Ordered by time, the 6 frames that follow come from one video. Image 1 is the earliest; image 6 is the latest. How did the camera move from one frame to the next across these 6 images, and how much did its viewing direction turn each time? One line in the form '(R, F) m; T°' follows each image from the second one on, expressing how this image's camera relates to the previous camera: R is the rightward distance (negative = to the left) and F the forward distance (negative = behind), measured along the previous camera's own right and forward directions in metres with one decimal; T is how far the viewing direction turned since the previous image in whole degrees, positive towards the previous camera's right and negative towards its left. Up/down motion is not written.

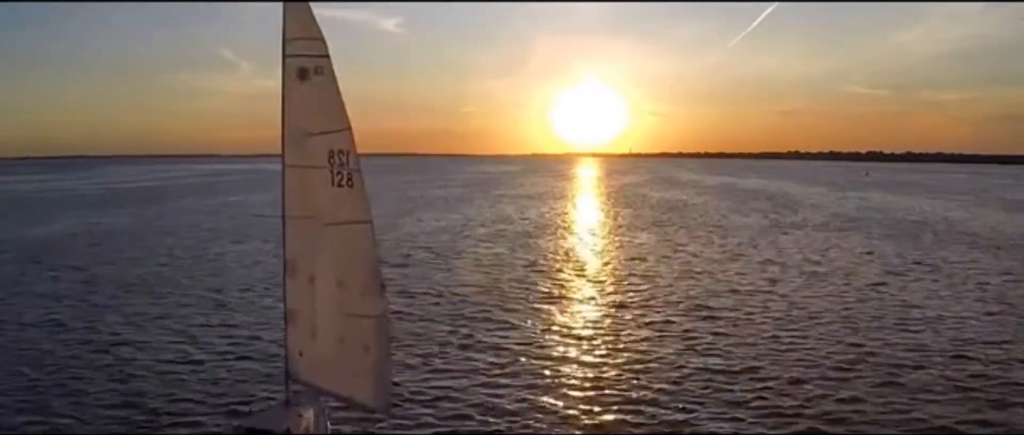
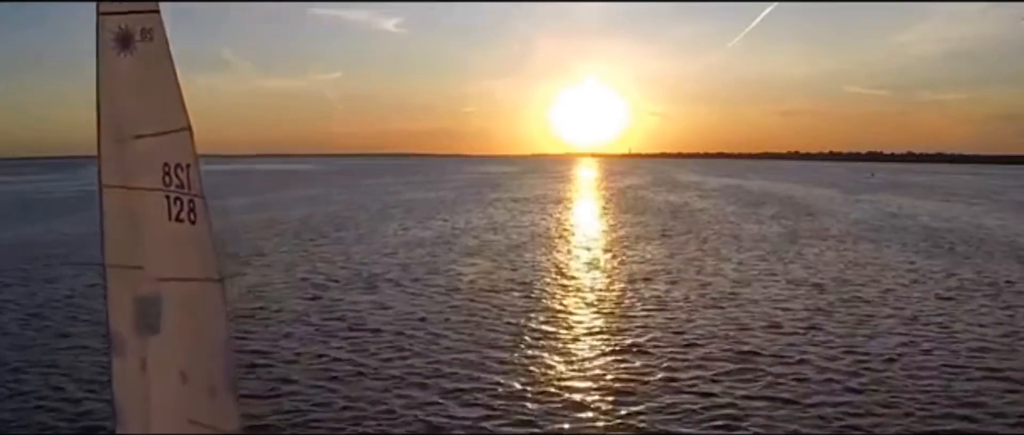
(+0.4, +4.2) m; 0°
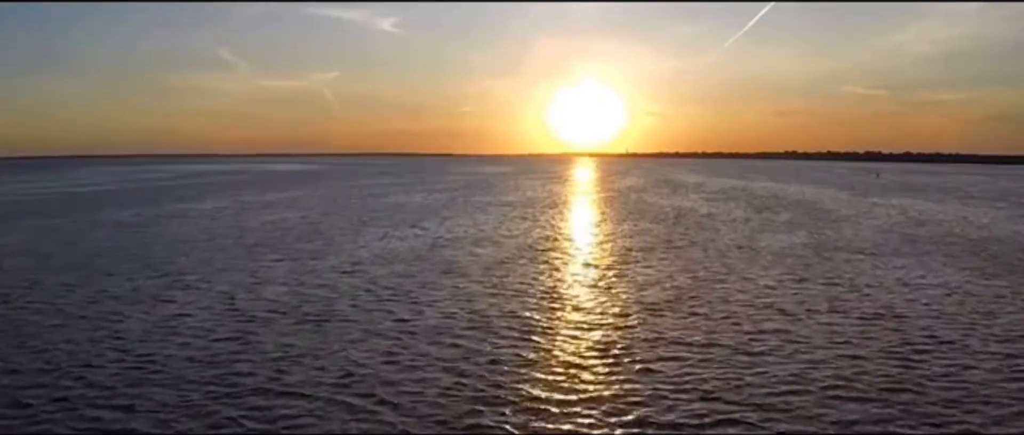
(+0.3, +4.8) m; 0°
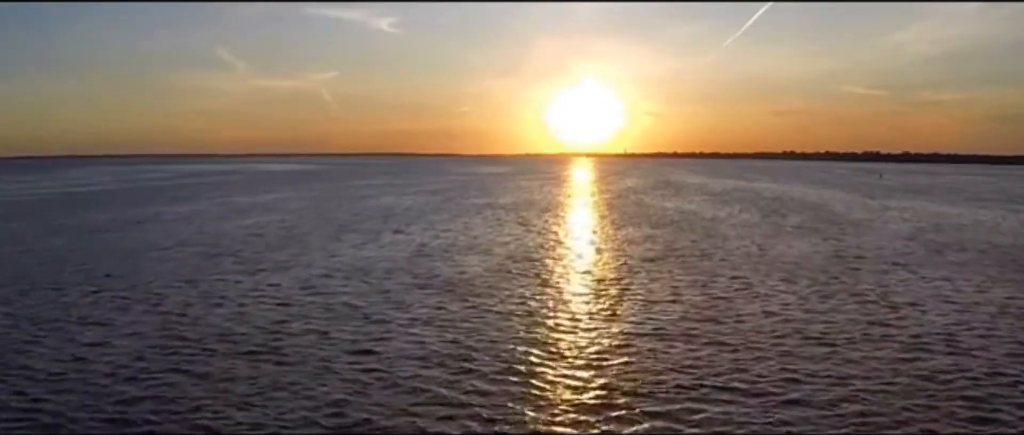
(+0.2, +3.1) m; 0°
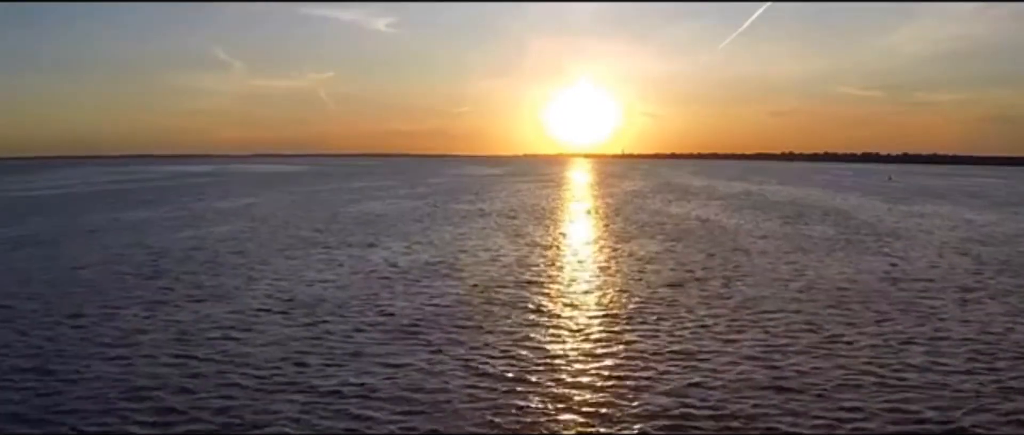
(+0.2, +6.3) m; 0°
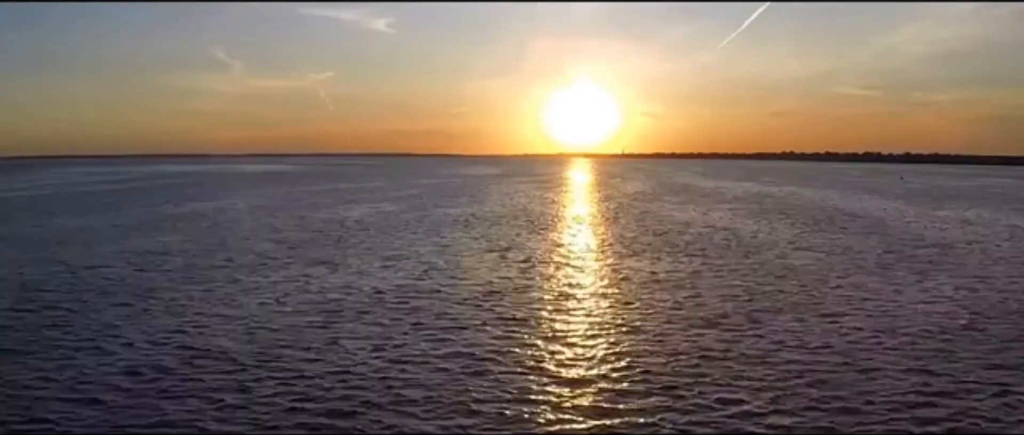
(+0.4, +6.5) m; 0°
